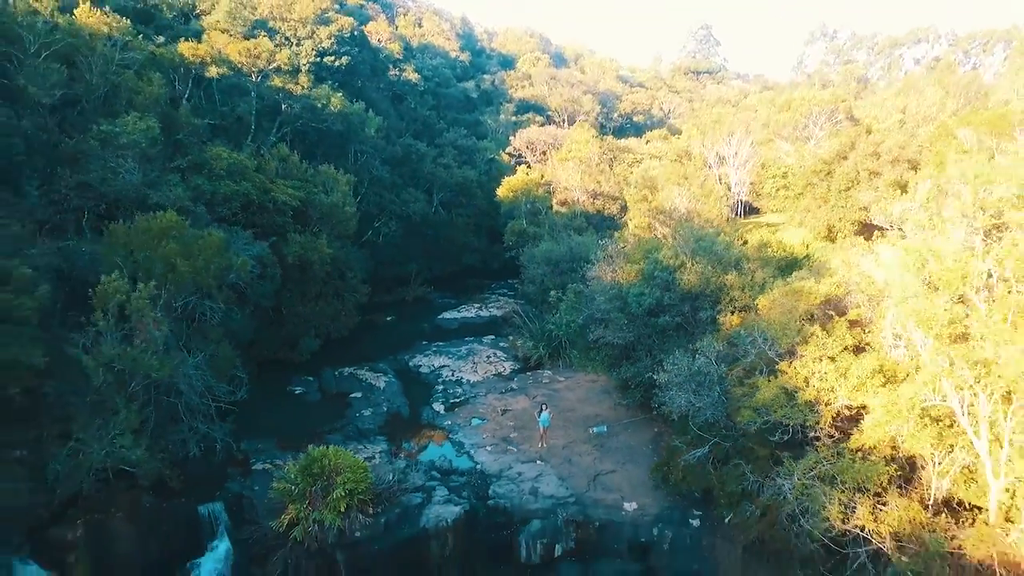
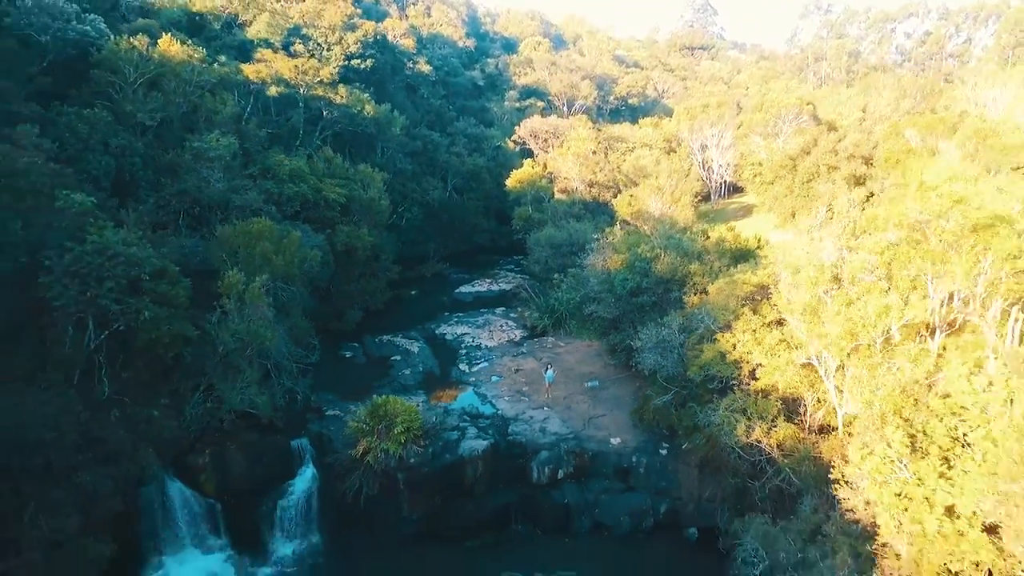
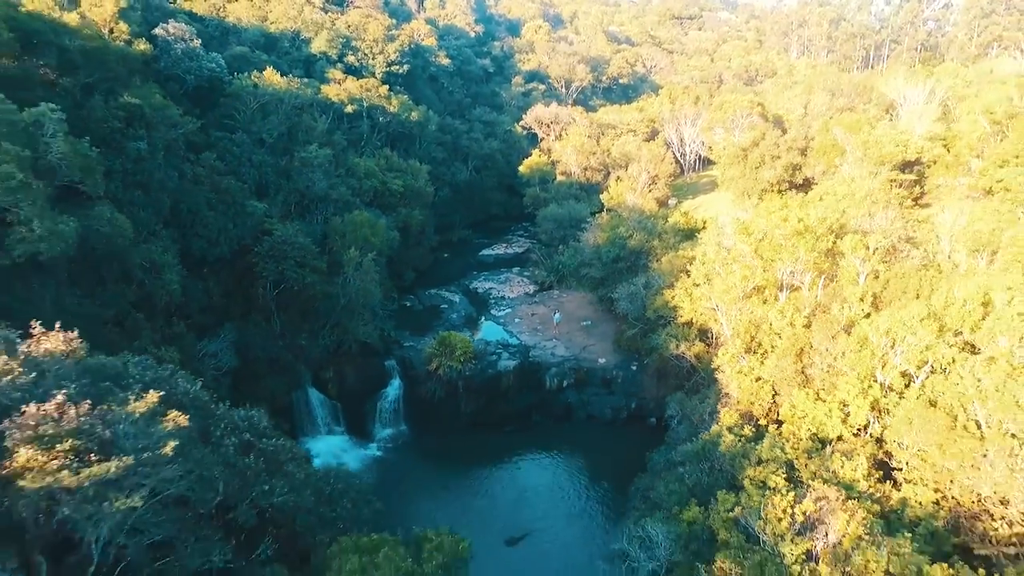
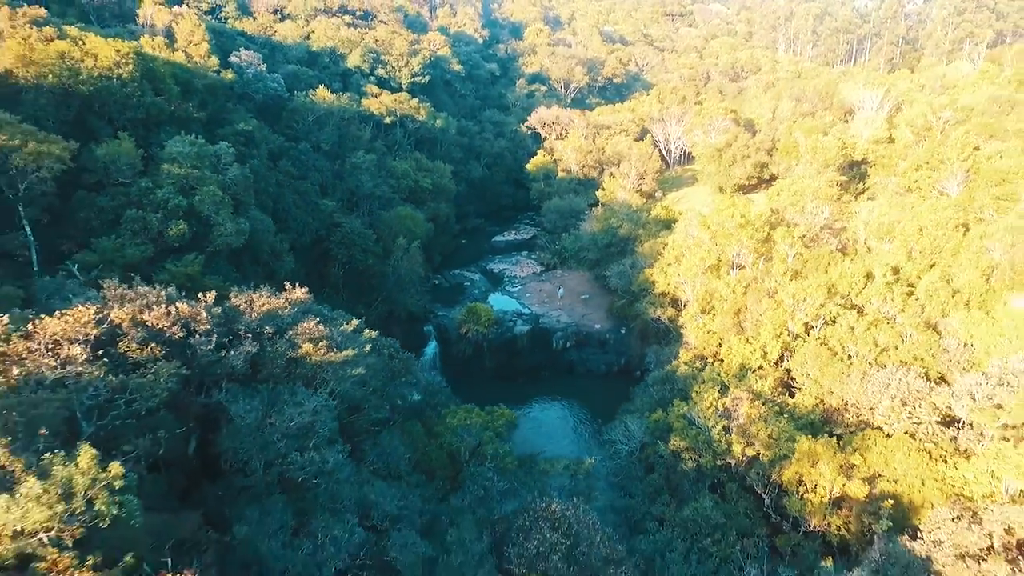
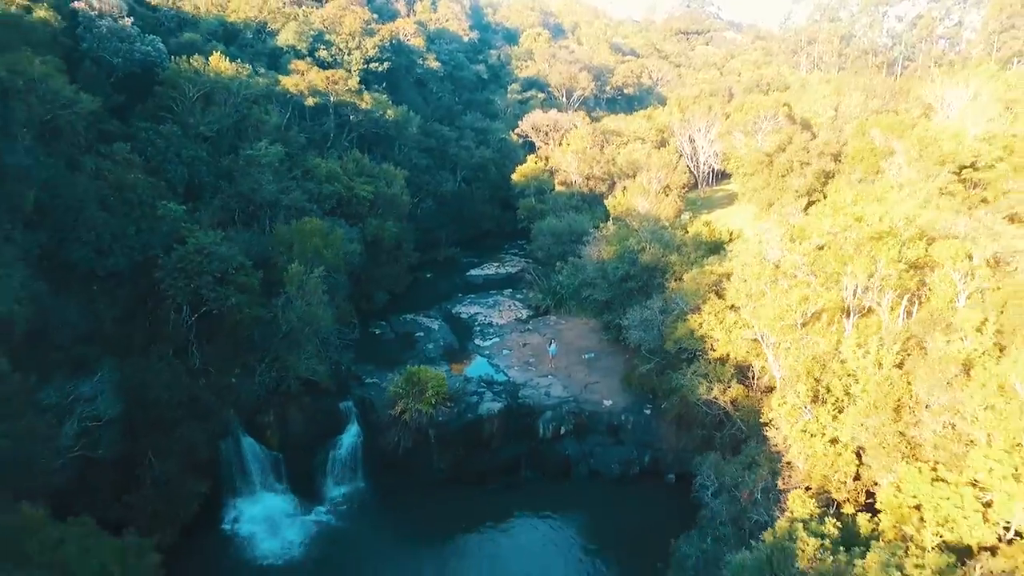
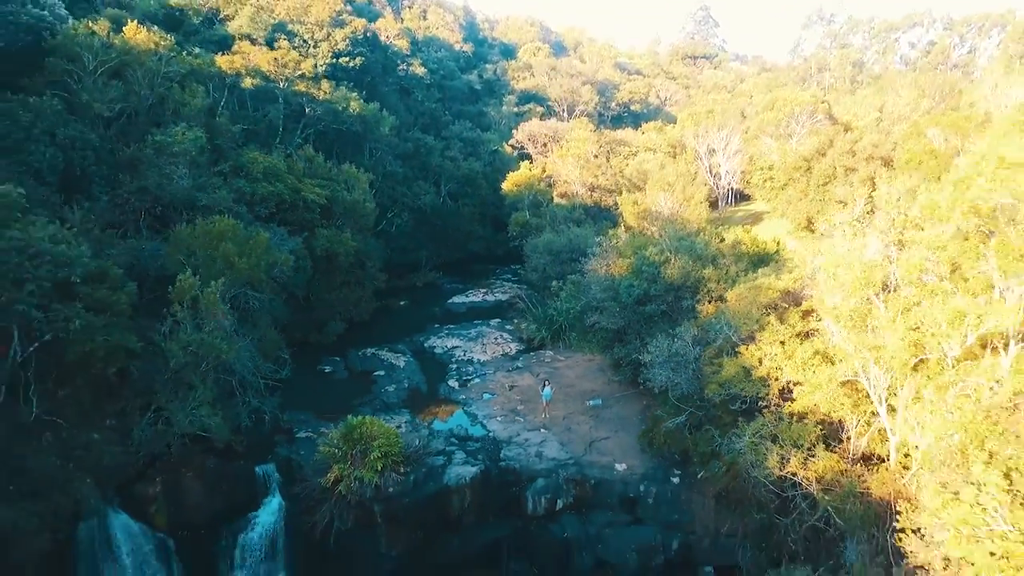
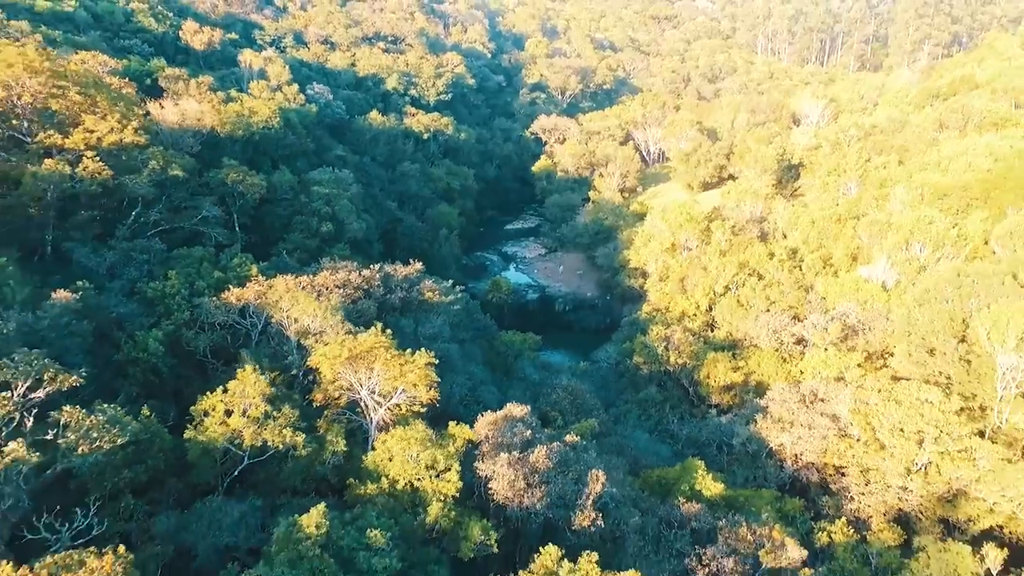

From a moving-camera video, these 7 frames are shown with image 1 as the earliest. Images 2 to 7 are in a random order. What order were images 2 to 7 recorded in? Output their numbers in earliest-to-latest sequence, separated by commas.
6, 2, 5, 3, 4, 7
